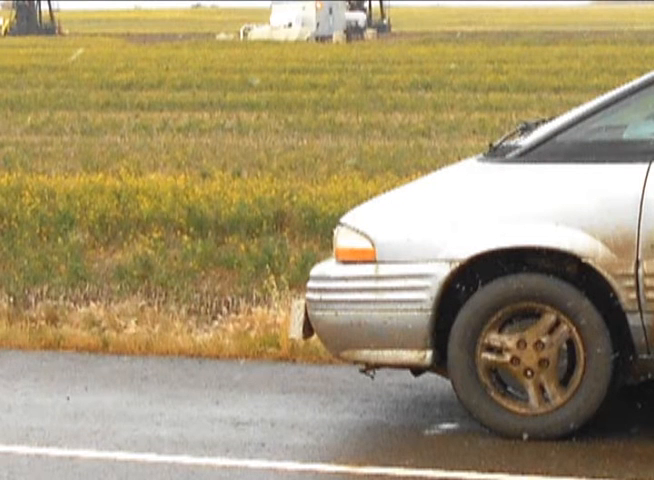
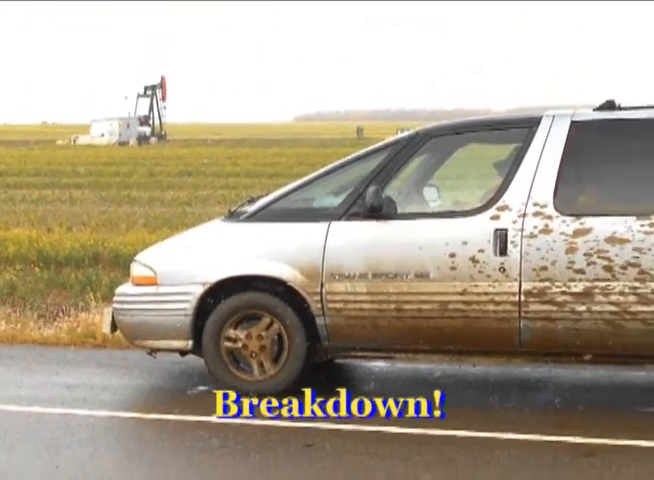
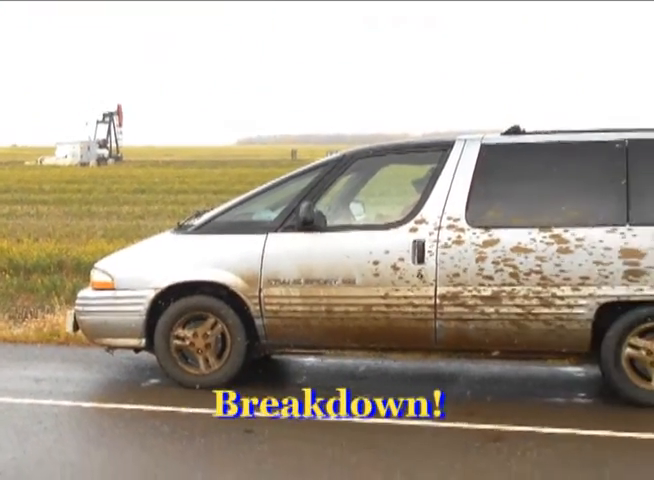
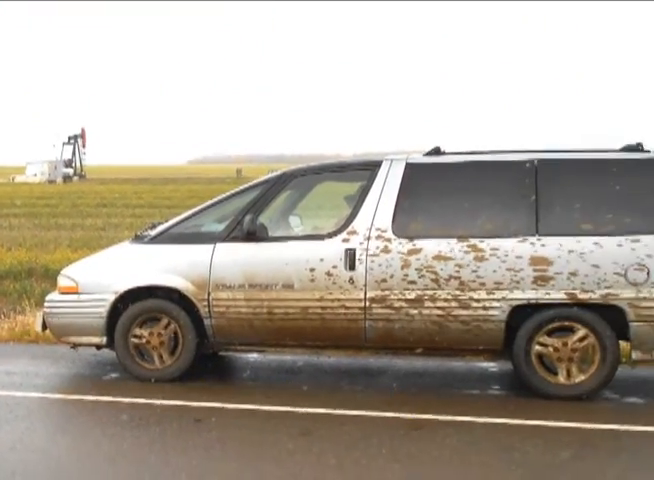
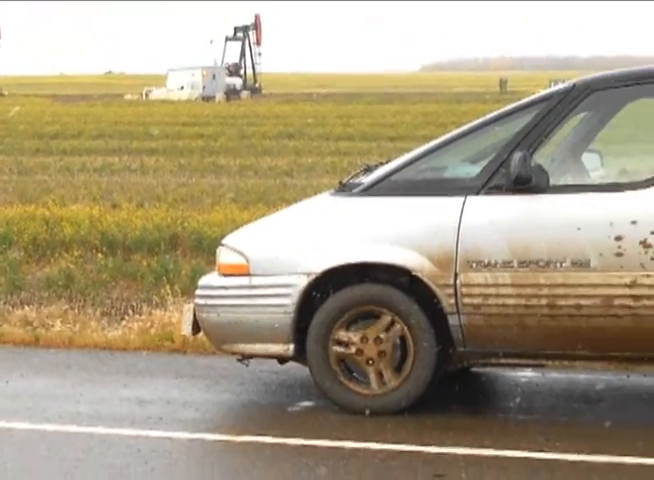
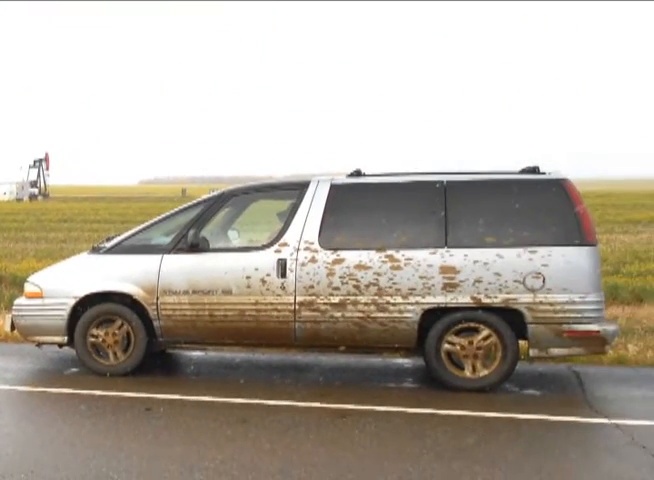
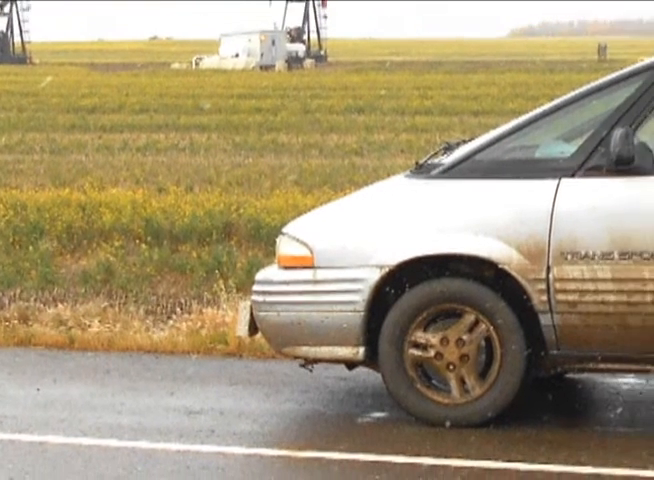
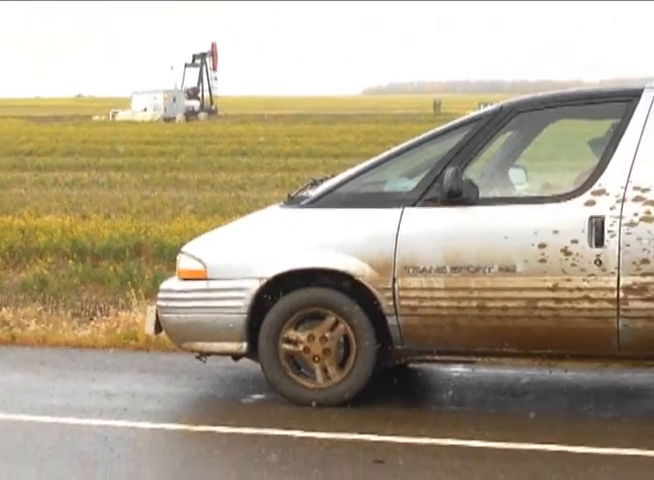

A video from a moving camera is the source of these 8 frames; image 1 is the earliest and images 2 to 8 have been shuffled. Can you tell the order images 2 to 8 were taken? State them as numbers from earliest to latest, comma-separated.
7, 5, 8, 2, 3, 4, 6
